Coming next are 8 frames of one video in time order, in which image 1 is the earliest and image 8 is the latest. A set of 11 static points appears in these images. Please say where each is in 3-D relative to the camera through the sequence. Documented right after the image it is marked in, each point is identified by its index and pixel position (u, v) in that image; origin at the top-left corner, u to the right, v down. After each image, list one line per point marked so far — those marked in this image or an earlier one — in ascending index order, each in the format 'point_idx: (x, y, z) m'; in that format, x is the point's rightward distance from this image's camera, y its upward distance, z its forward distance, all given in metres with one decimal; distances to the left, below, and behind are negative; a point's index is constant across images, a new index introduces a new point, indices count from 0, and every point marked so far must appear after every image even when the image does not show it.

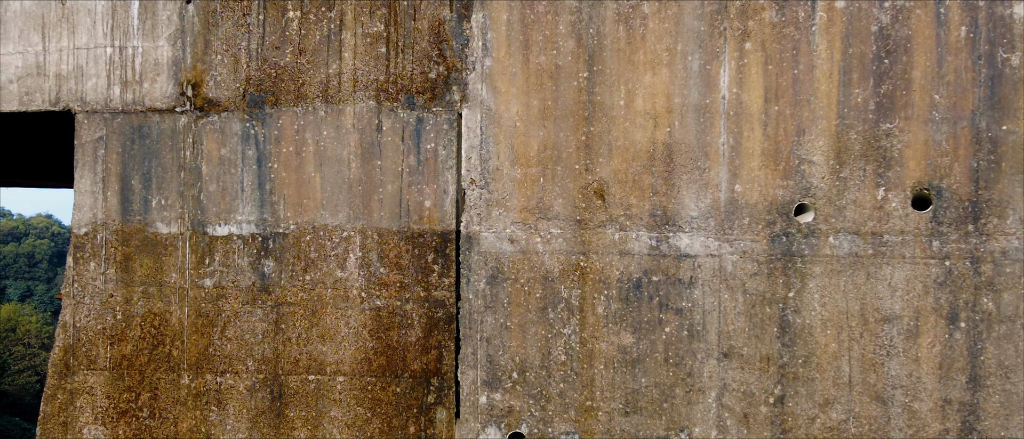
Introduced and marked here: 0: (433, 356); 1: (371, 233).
0: (-0.3, -0.5, +4.2) m
1: (-0.6, -0.1, +4.2) m
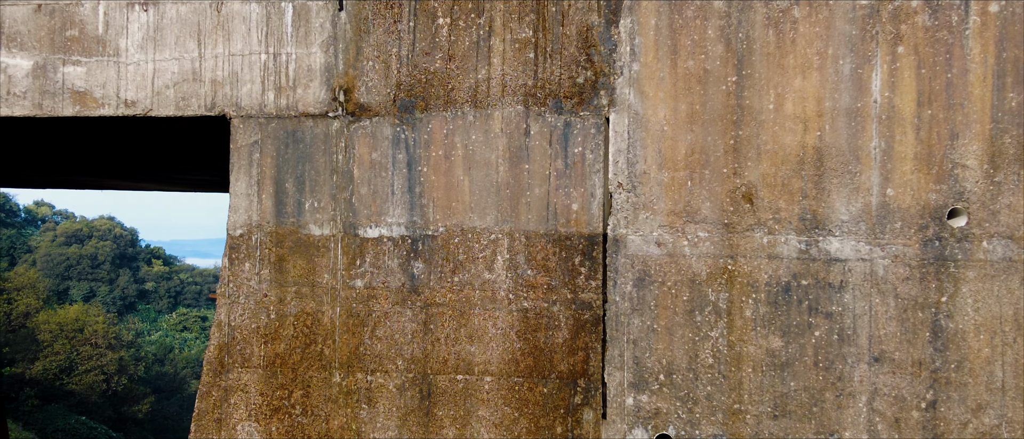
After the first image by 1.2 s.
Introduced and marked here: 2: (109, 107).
0: (+0.3, -0.5, +4.3) m
1: (0.0, -0.1, +4.3) m
2: (-1.7, +0.5, +4.5) m
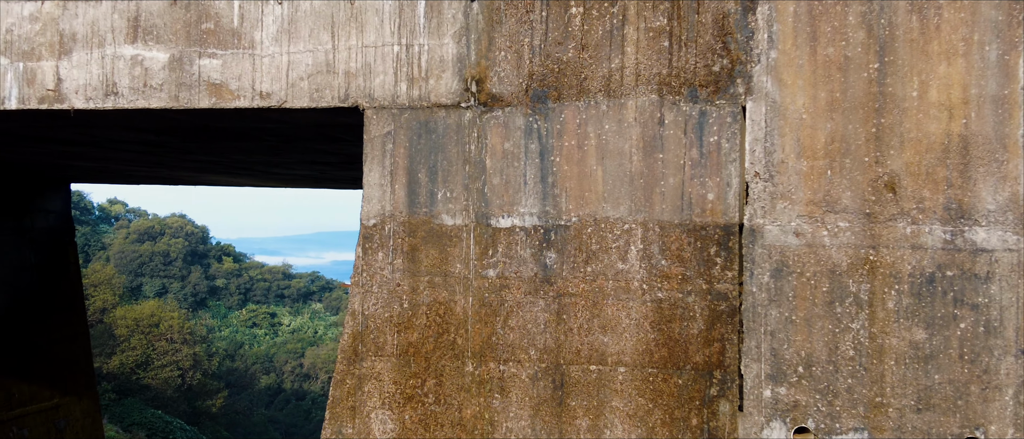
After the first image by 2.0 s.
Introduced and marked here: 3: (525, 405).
0: (+0.8, -0.5, +4.2) m
1: (+0.5, 0.0, +4.3) m
2: (-1.1, +0.5, +4.6) m
3: (+0.1, -0.7, +4.4) m
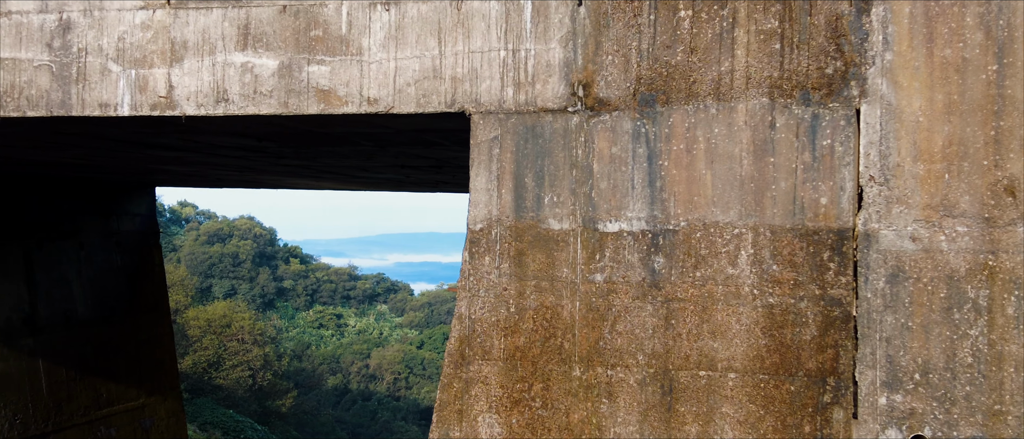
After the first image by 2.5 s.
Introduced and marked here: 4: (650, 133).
0: (+1.2, -0.5, +4.2) m
1: (+1.0, 0.0, +4.2) m
2: (-0.7, +0.5, +4.6) m
3: (+0.5, -0.8, +4.3) m
4: (+0.5, +0.3, +4.3) m
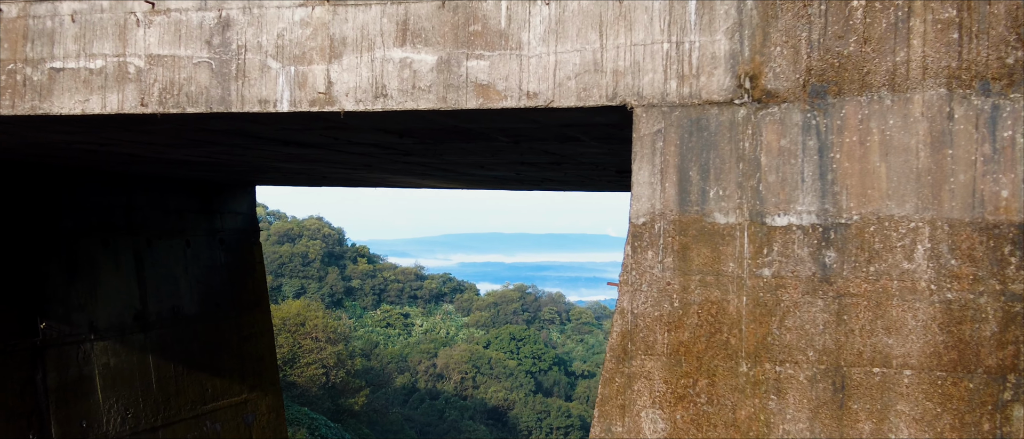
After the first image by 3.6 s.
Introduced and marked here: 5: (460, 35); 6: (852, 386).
0: (+1.9, -0.5, +4.1) m
1: (+1.6, 0.0, +4.1) m
2: (0.0, +0.5, +4.6) m
3: (+1.1, -0.7, +4.3) m
4: (+1.2, +0.4, +4.3) m
5: (-0.2, +0.8, +4.7) m
6: (+1.3, -0.6, +4.2) m
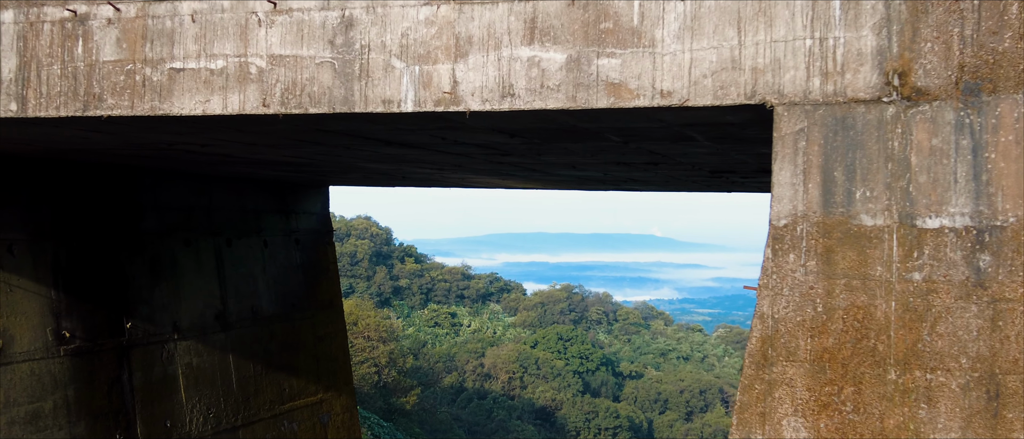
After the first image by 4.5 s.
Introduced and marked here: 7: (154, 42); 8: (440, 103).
0: (+2.4, -0.5, +3.9) m
1: (+2.1, 0.0, +4.0) m
2: (+0.5, +0.5, +4.5) m
3: (+1.7, -0.7, +4.1) m
4: (+1.7, +0.4, +4.1) m
5: (+0.3, +0.8, +4.6) m
6: (+1.8, -0.6, +4.1) m
7: (-1.7, +0.8, +5.2) m
8: (-0.3, +0.5, +4.8) m
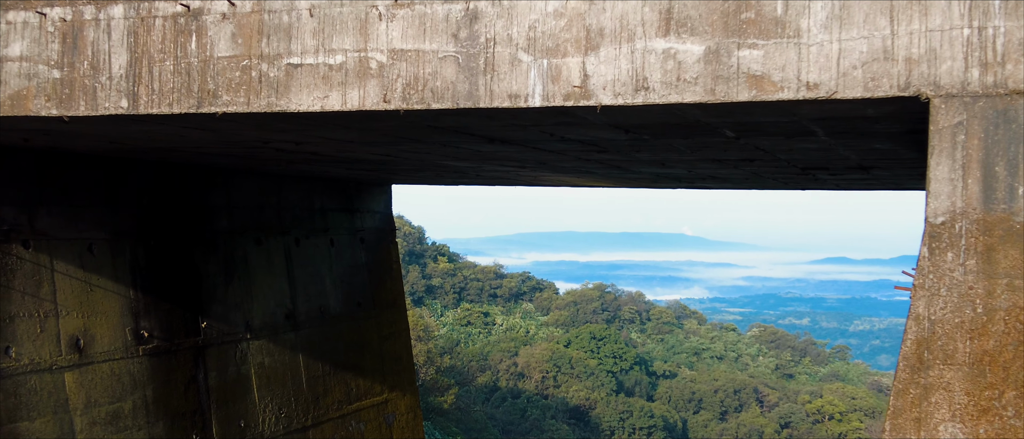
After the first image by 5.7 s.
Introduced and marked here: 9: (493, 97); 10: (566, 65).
0: (+2.9, -0.5, +3.7) m
1: (+2.7, 0.0, +3.8) m
2: (+1.1, +0.5, +4.3) m
3: (+2.2, -0.7, +3.9) m
4: (+2.3, +0.4, +3.9) m
5: (+0.9, +0.8, +4.4) m
6: (+2.4, -0.6, +3.9) m
7: (-1.1, +0.8, +5.1) m
8: (+0.2, +0.5, +4.6) m
9: (-0.1, +0.5, +4.7) m
10: (+0.2, +0.7, +4.6) m
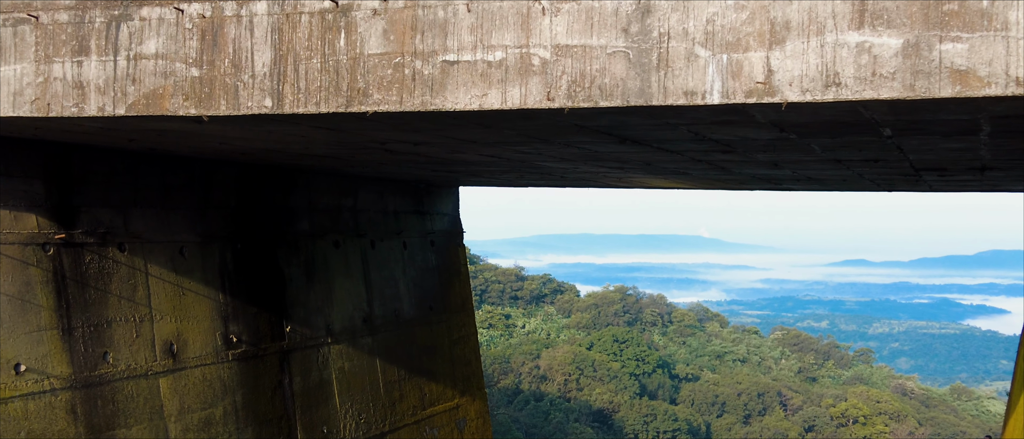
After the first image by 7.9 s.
0: (+3.6, -0.5, +3.4) m
1: (+3.4, 0.0, +3.5) m
2: (+1.8, +0.5, +4.1) m
3: (+2.9, -0.7, +3.7) m
4: (+3.0, +0.4, +3.7) m
5: (+1.6, +0.8, +4.2) m
6: (+3.1, -0.6, +3.6) m
7: (-0.4, +0.8, +4.9) m
8: (+1.0, +0.5, +4.4) m
9: (+0.6, +0.5, +4.5) m
10: (+1.0, +0.6, +4.4) m
